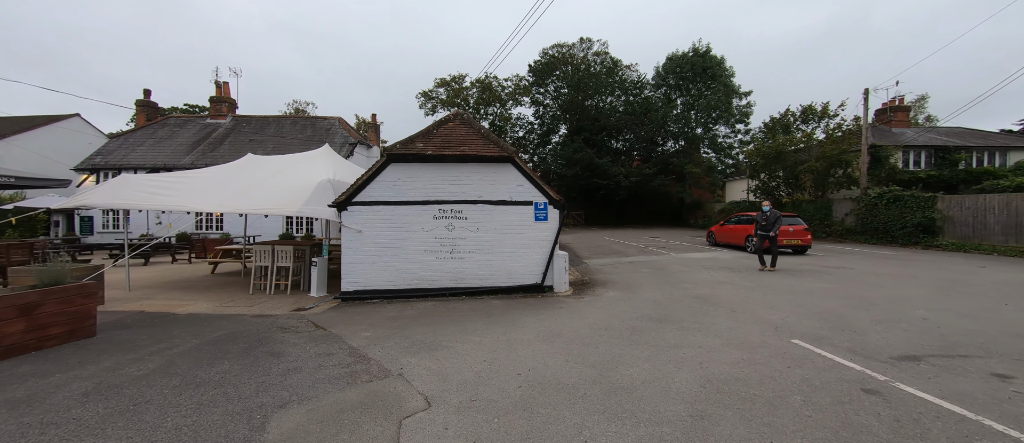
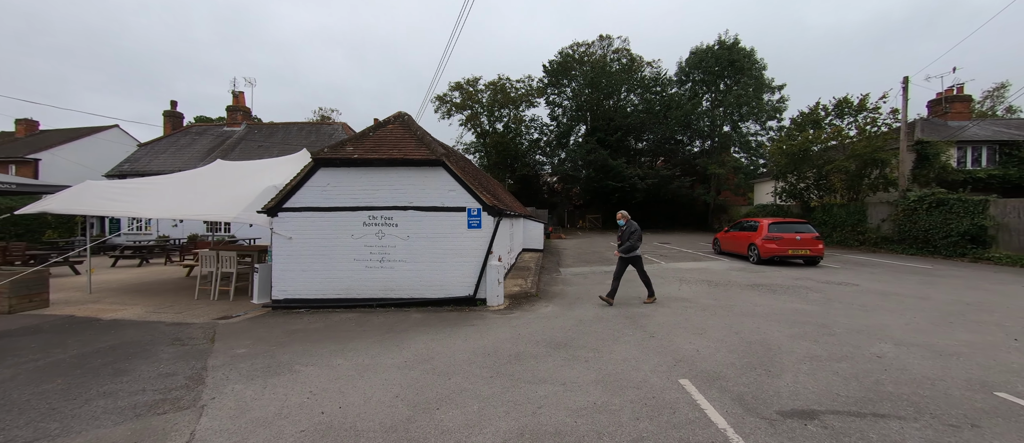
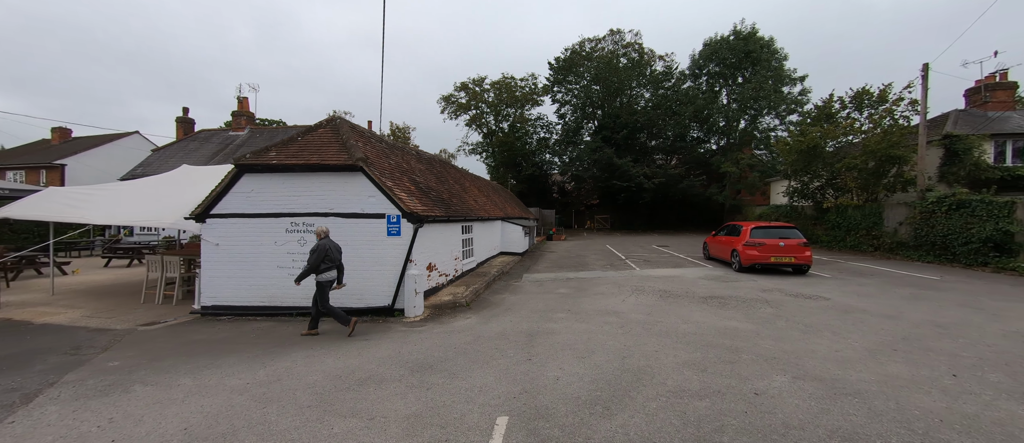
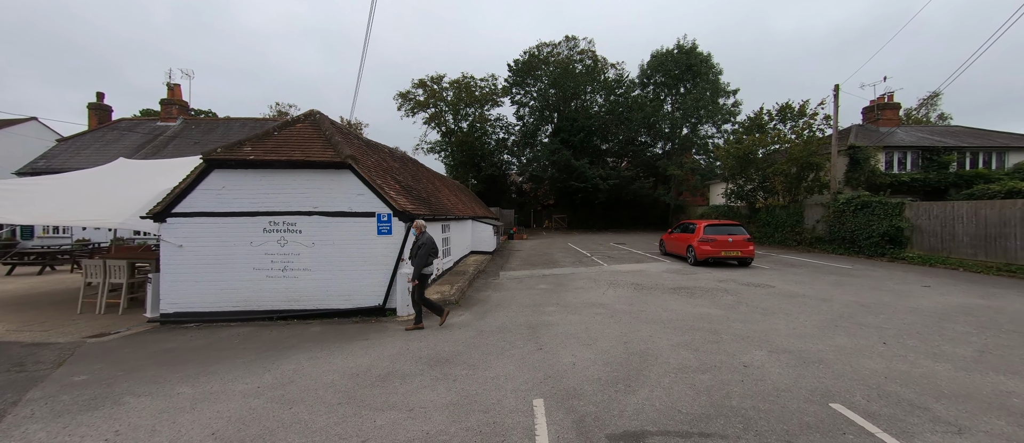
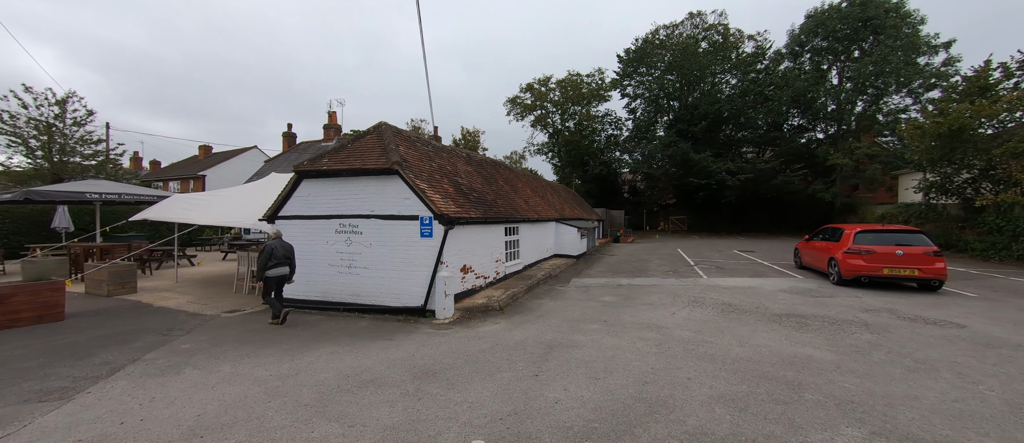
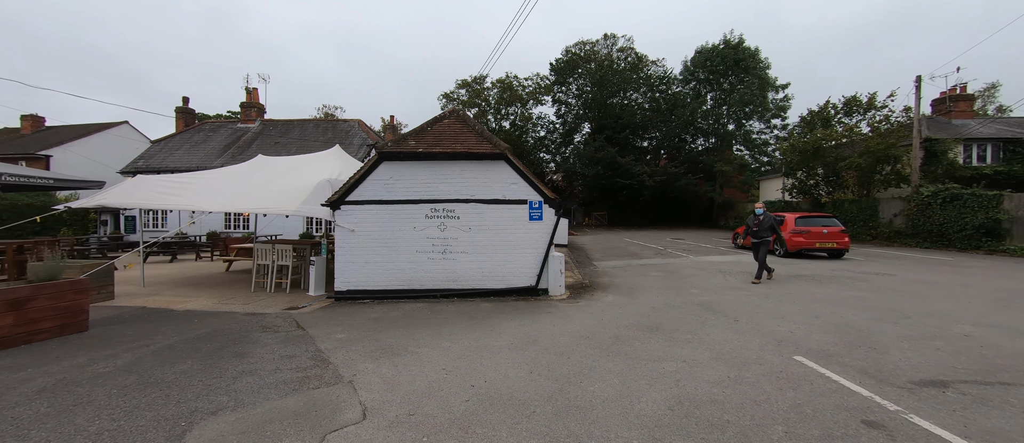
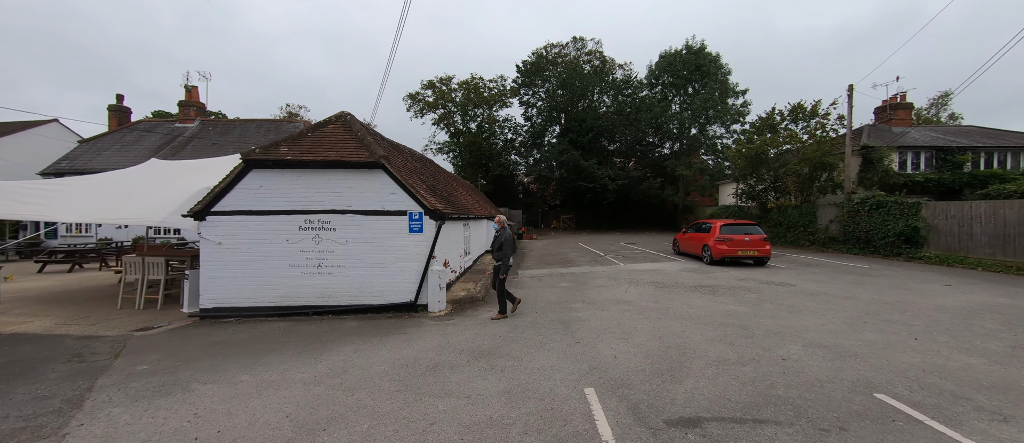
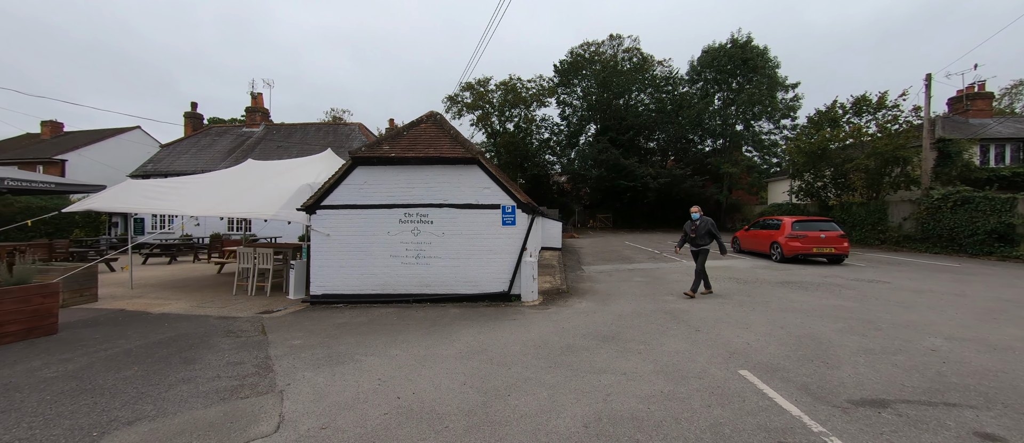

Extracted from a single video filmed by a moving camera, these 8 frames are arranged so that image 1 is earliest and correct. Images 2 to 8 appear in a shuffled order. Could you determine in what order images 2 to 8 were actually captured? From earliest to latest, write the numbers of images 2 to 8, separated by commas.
6, 8, 2, 7, 4, 3, 5
